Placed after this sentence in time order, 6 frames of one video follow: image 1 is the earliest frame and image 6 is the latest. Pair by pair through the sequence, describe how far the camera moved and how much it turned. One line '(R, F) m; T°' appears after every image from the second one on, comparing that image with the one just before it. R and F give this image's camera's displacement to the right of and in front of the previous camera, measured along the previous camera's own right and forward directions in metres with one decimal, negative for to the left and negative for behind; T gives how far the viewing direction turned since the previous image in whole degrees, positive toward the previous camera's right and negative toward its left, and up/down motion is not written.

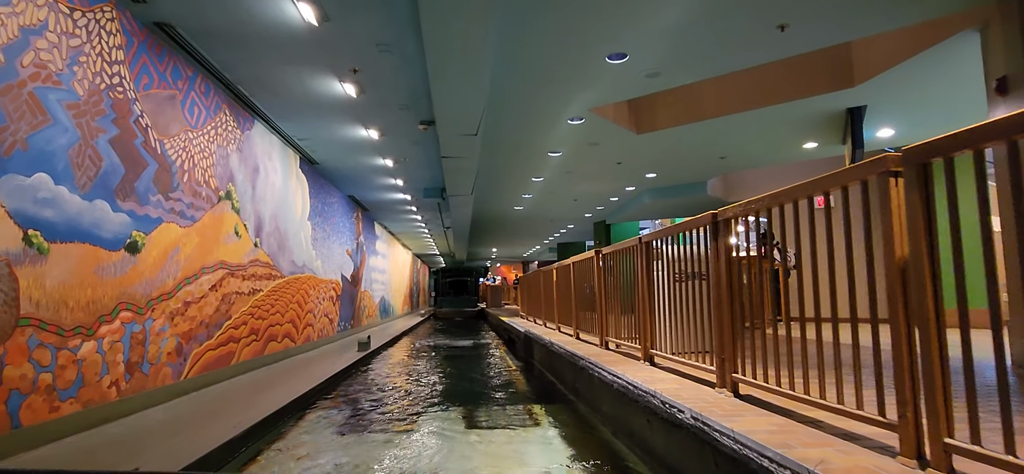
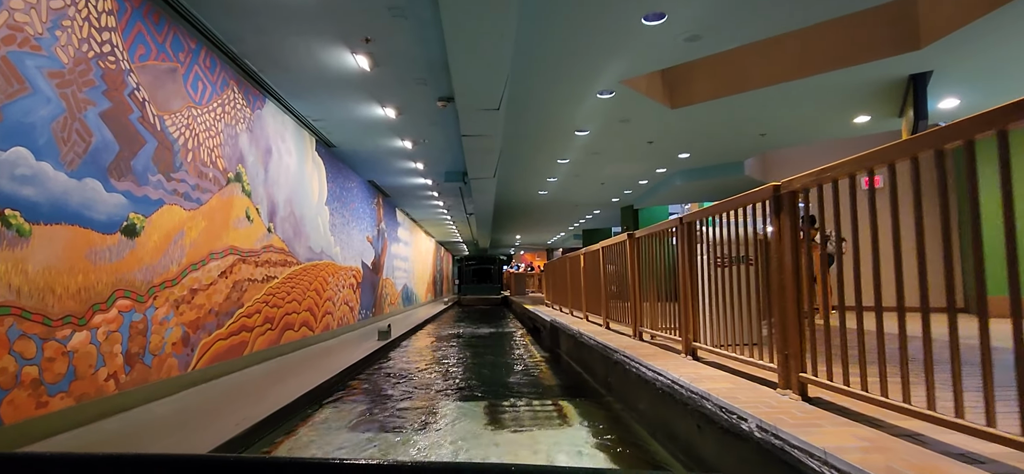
(0.0, +0.4) m; -3°
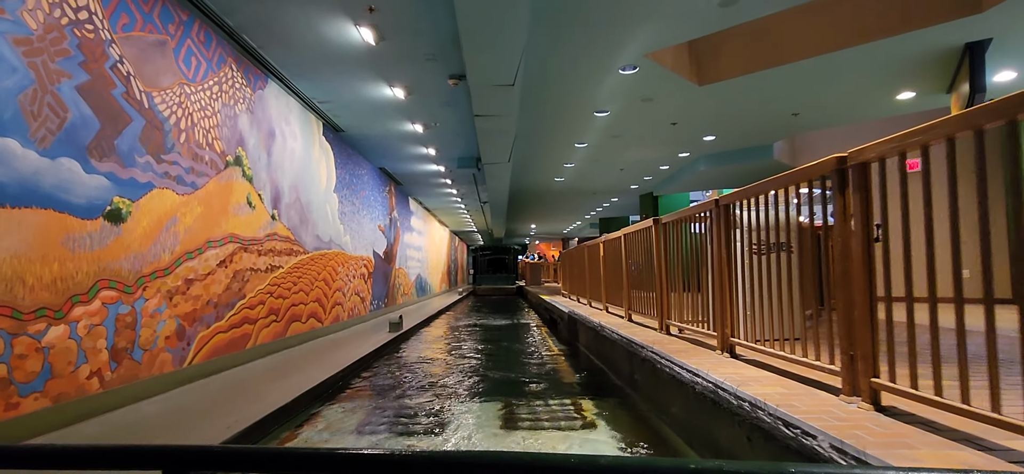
(0.0, +0.4) m; -2°
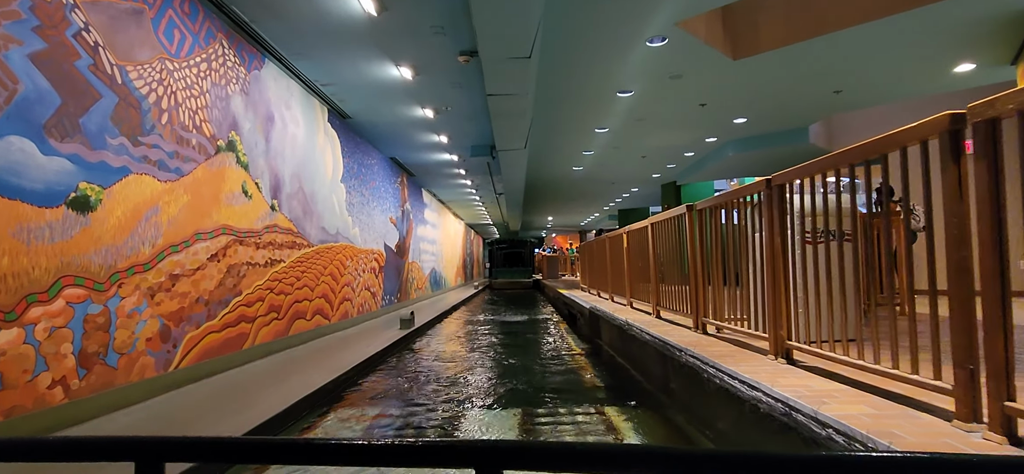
(0.0, +0.5) m; -2°
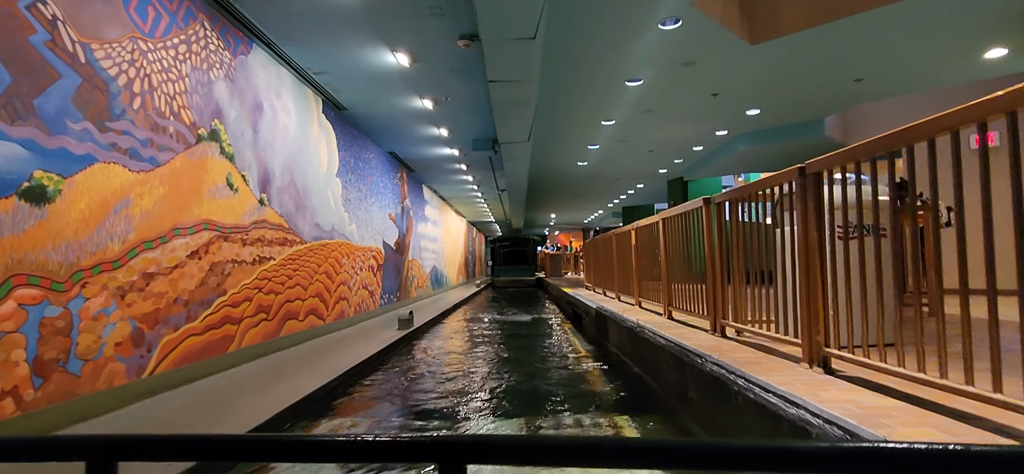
(0.0, +0.3) m; 0°
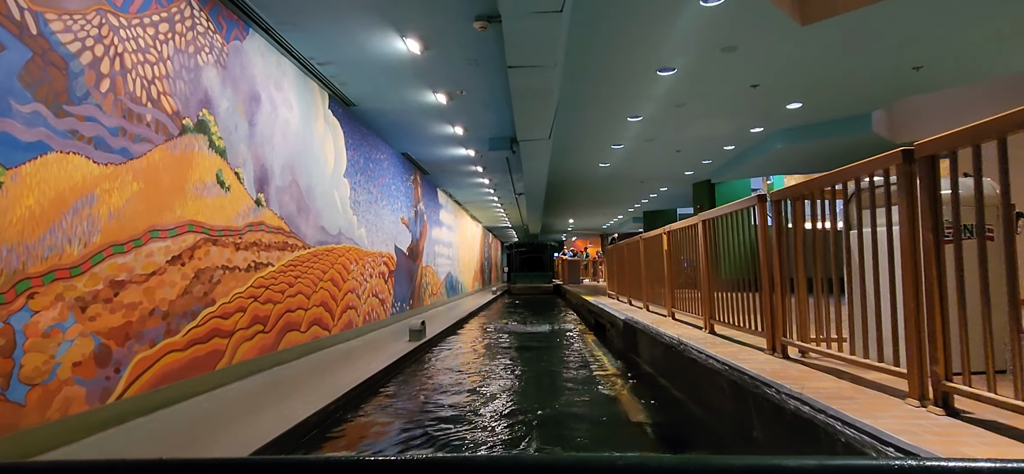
(-0.1, +0.5) m; -2°
